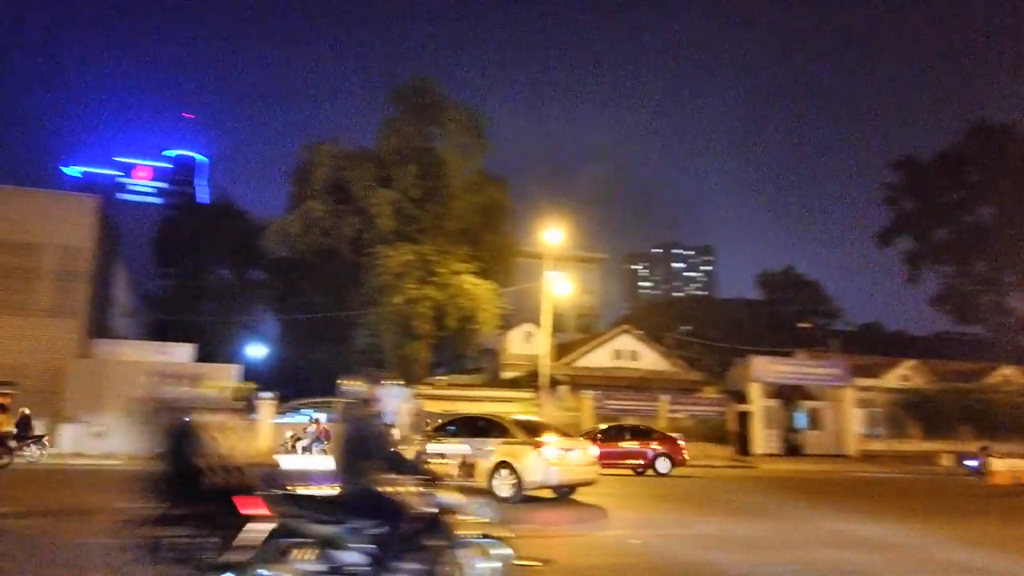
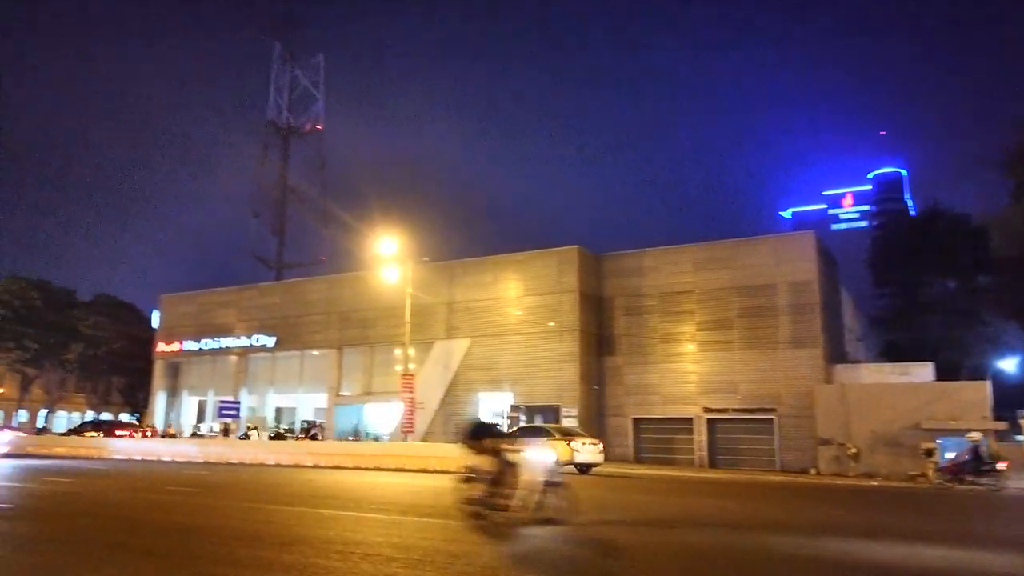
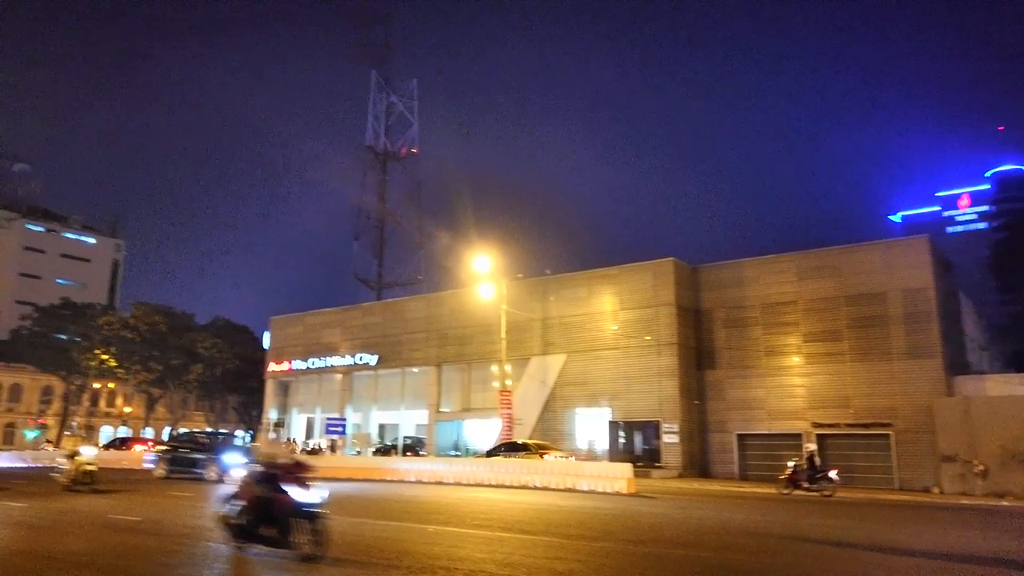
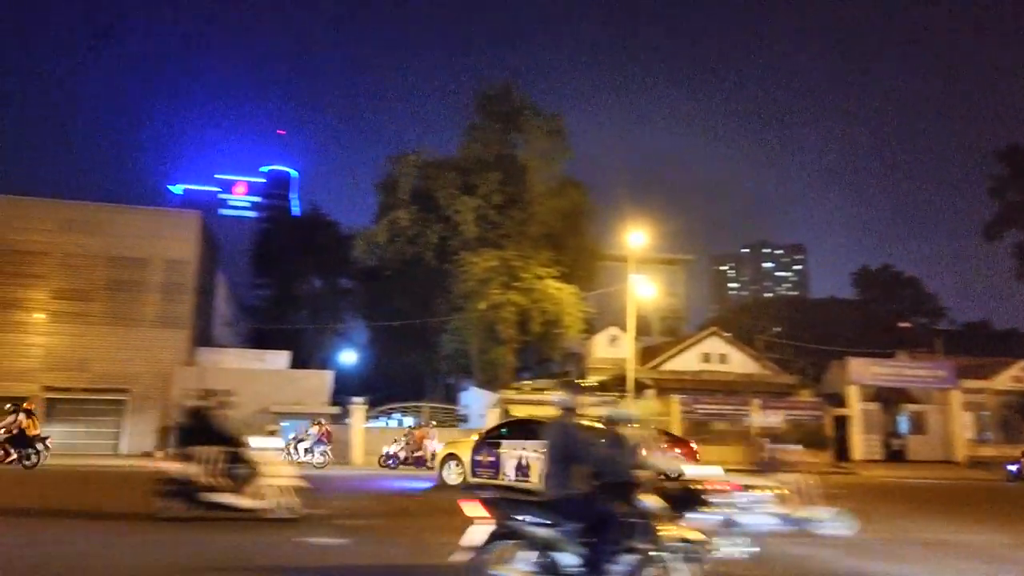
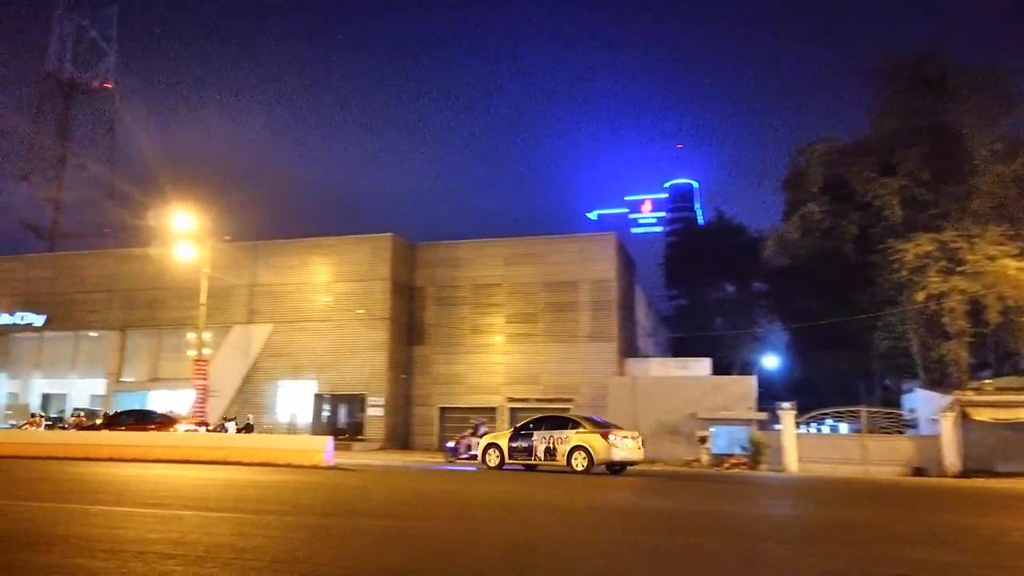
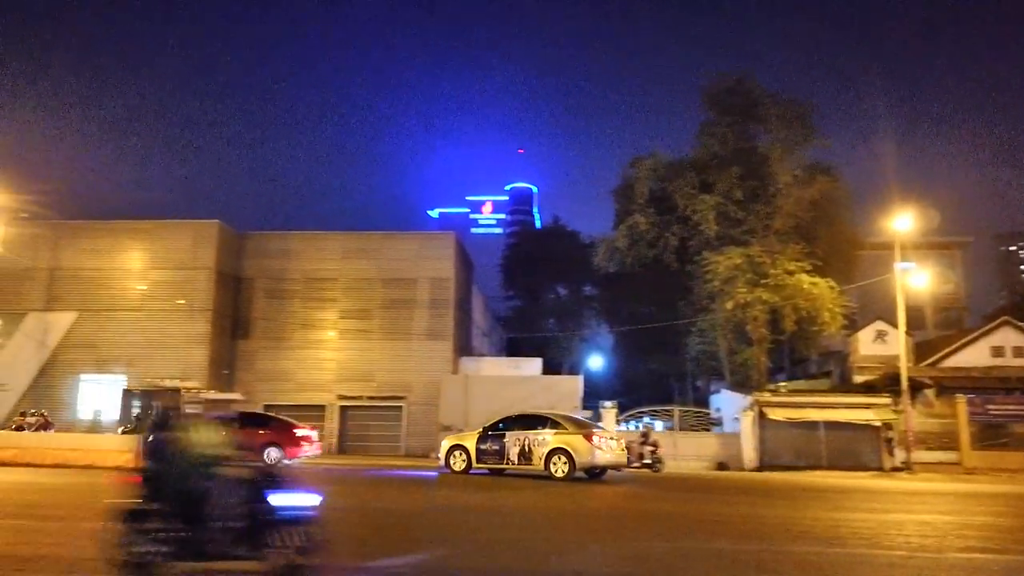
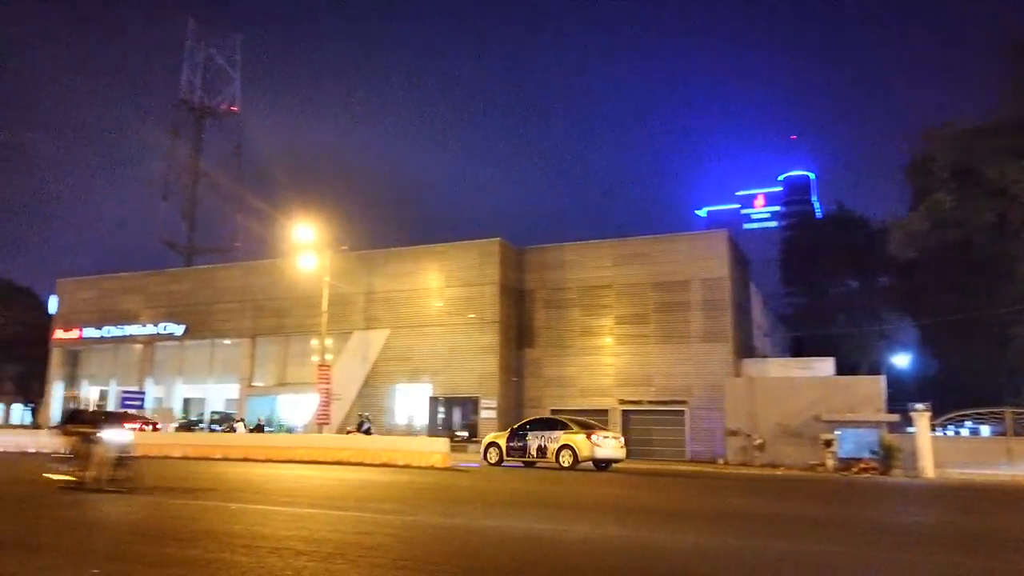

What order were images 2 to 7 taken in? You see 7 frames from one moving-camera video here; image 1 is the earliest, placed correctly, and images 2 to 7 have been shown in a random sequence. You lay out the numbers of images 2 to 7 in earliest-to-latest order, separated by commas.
4, 6, 5, 7, 2, 3
